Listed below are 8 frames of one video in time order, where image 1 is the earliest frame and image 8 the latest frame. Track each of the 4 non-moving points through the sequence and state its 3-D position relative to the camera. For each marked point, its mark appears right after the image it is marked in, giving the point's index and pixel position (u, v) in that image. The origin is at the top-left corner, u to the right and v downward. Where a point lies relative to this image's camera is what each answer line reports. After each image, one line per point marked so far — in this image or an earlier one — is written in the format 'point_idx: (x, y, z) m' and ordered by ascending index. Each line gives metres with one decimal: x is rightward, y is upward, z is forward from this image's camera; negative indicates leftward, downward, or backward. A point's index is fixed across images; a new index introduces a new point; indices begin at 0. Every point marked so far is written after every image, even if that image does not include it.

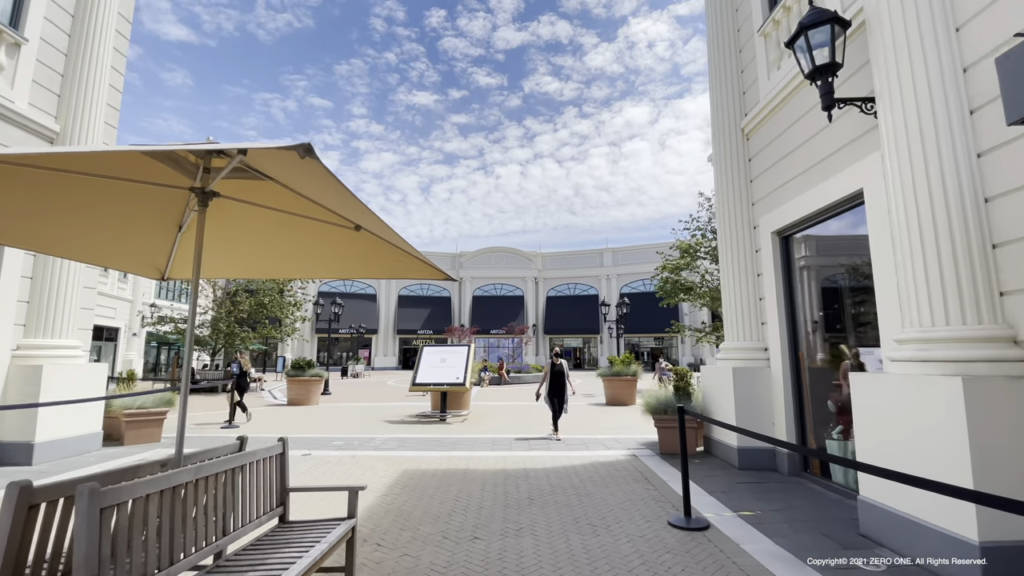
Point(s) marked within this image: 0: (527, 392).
0: (+0.6, -4.4, +19.8) m
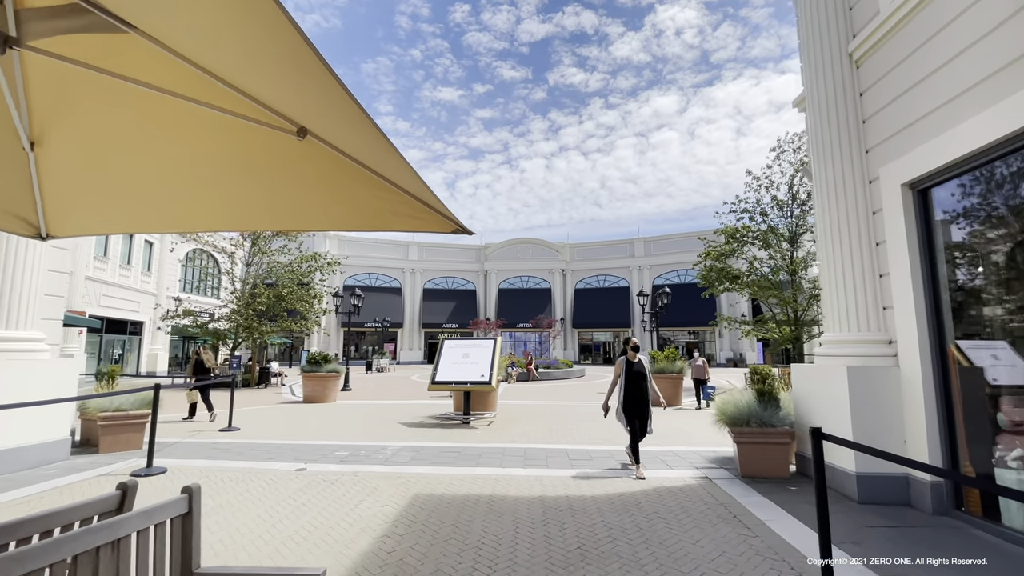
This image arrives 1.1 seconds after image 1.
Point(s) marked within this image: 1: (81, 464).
0: (+1.8, -3.9, +18.3) m
1: (-6.0, -2.5, +6.7) m
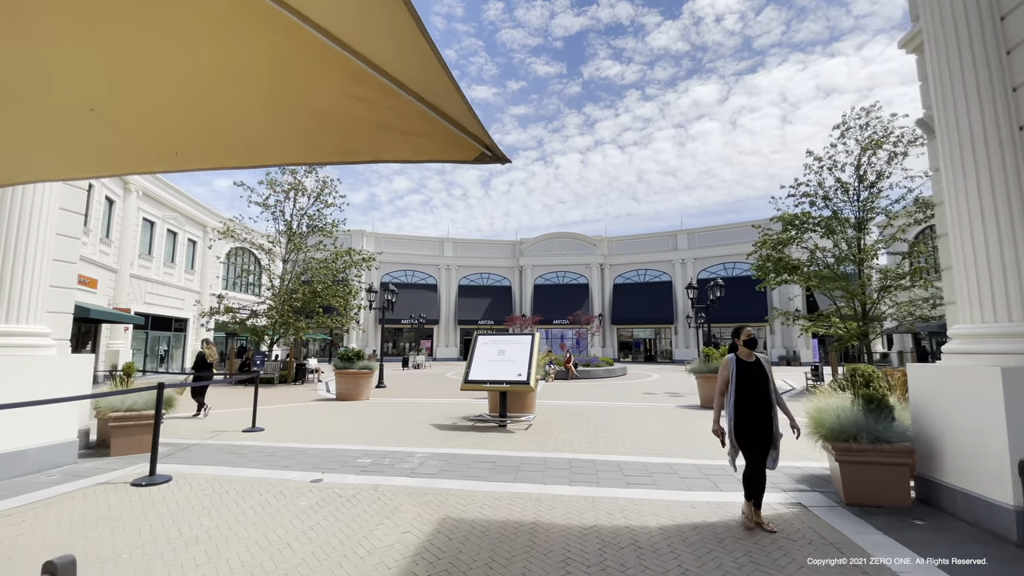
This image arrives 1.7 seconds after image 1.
0: (+3.2, -3.7, +17.1) m
1: (-5.5, -2.3, +6.2) m
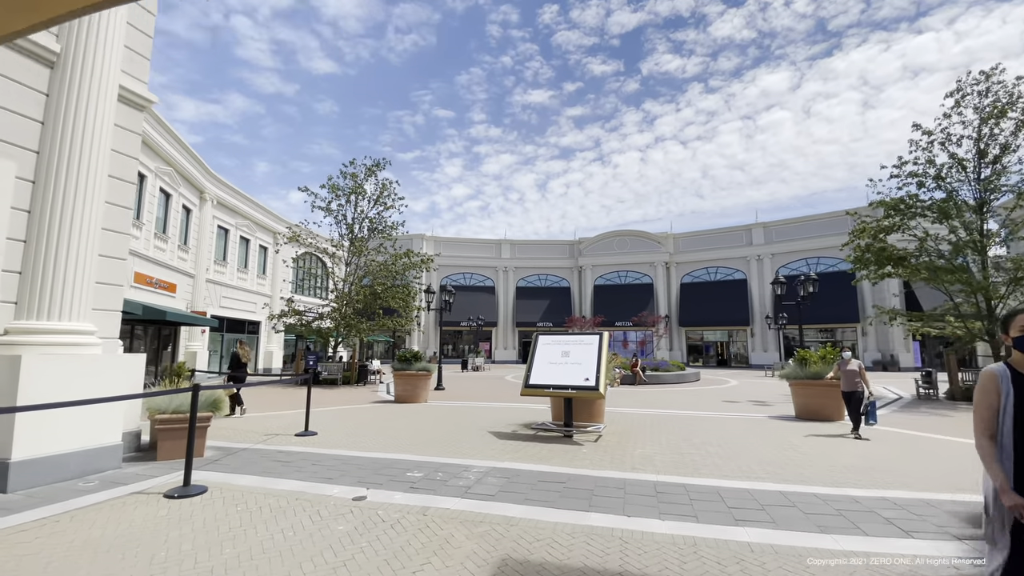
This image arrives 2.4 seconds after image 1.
0: (+5.3, -3.5, +15.6) m
1: (-4.7, -2.3, +5.8) m
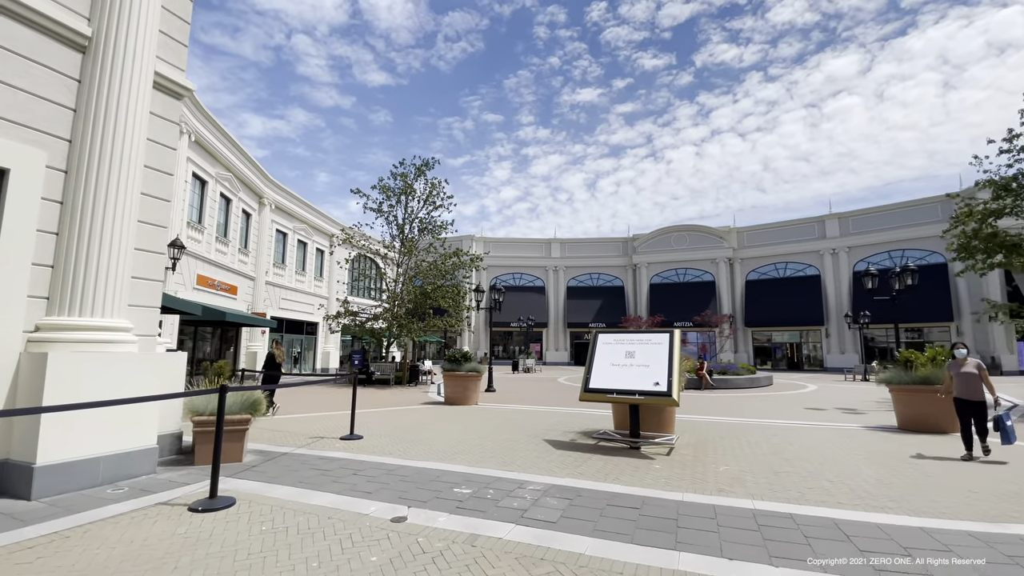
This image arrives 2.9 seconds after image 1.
0: (+6.9, -3.4, +14.1) m
1: (-4.0, -2.2, +5.5) m
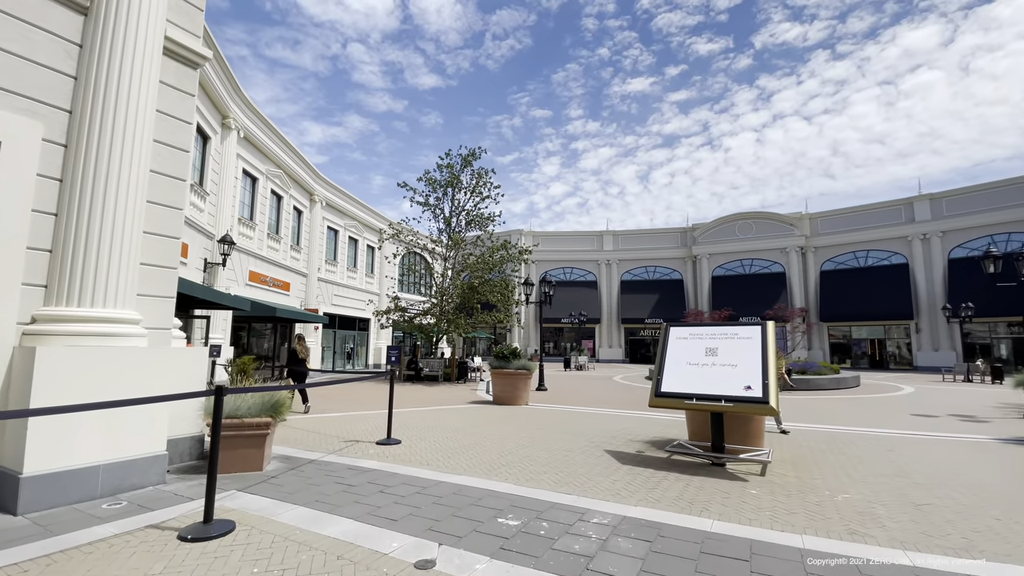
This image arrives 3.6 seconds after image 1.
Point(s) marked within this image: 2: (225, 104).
0: (+8.4, -3.1, +12.3) m
1: (-3.4, -2.1, +4.8) m
2: (-9.4, +6.0, +15.7) m
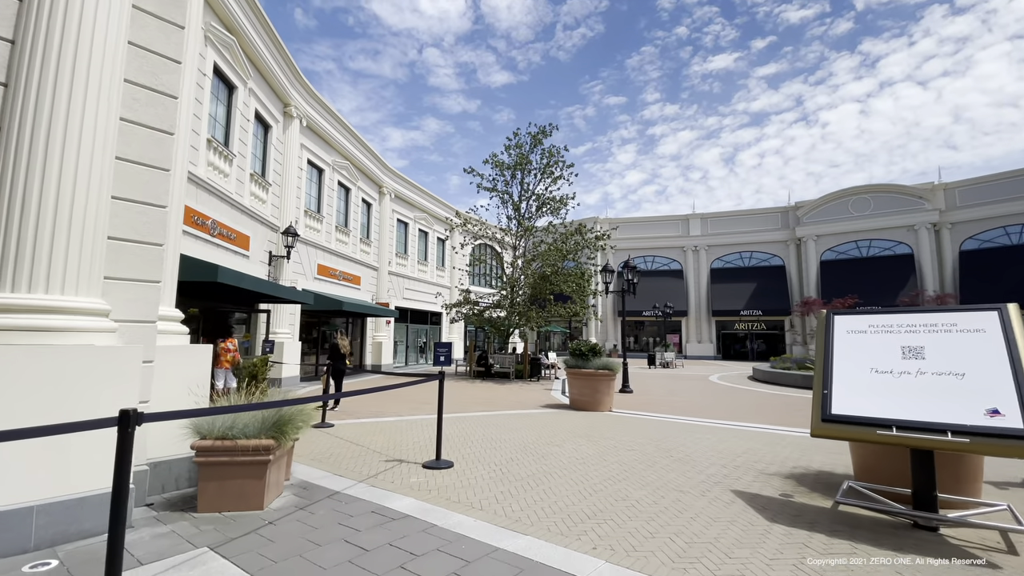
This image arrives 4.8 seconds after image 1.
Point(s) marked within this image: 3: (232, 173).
0: (+10.0, -2.6, +9.0) m
1: (-2.8, -1.9, +3.5) m
2: (-7.1, +6.2, +15.1) m
3: (-7.2, +2.9, +12.3) m
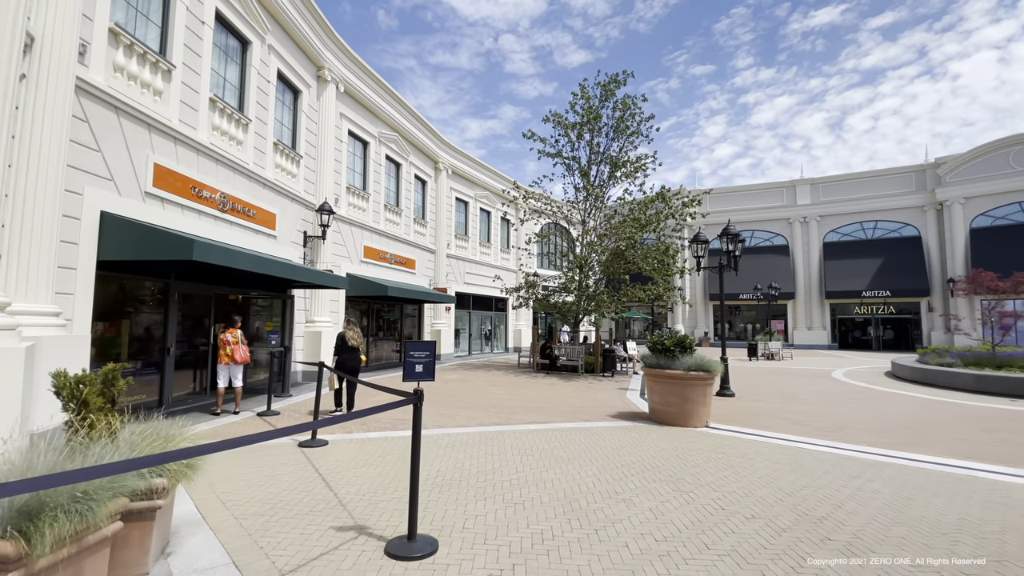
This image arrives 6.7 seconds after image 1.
0: (+10.6, -2.0, +4.8) m
1: (-3.0, -1.7, +1.5) m
2: (-5.5, +6.7, +13.5) m
3: (-5.9, +3.3, +10.8) m
